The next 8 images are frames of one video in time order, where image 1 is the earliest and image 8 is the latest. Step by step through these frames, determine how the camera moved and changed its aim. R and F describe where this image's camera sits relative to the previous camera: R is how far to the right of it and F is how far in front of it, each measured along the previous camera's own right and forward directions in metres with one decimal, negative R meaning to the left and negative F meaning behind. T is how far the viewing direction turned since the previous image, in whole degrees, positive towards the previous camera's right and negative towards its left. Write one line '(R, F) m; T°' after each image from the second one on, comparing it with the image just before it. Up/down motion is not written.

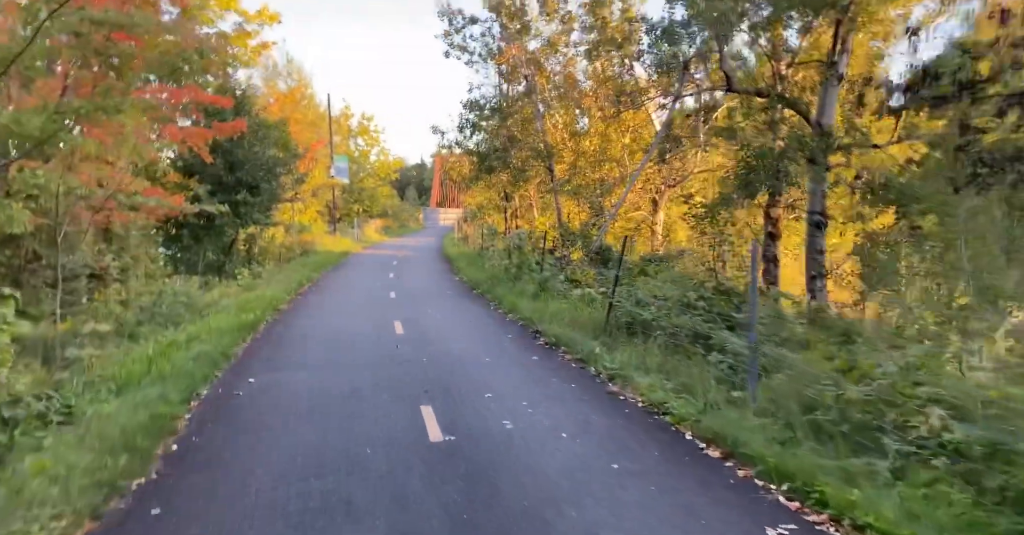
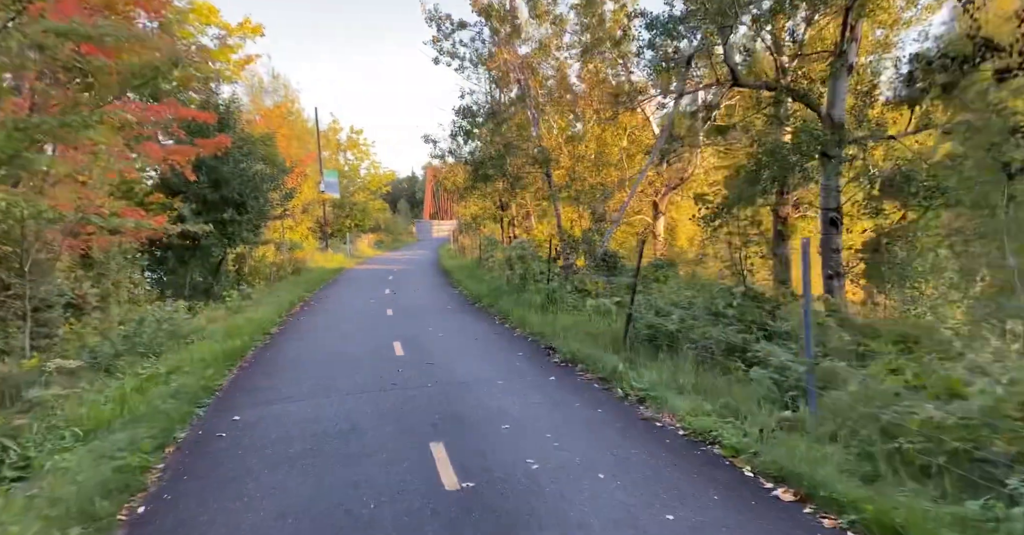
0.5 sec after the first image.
(-0.1, +0.5) m; +1°
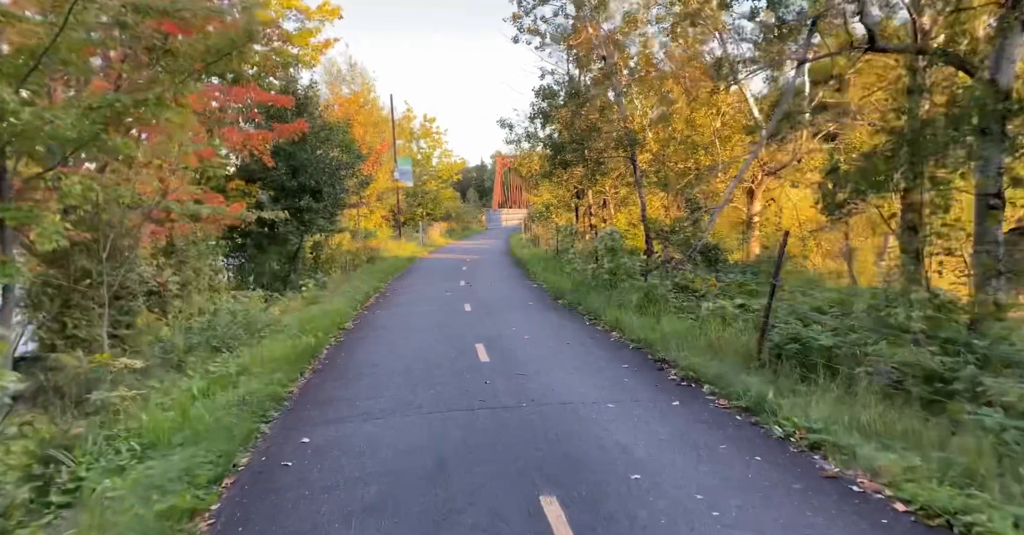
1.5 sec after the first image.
(-0.4, +0.9) m; -7°
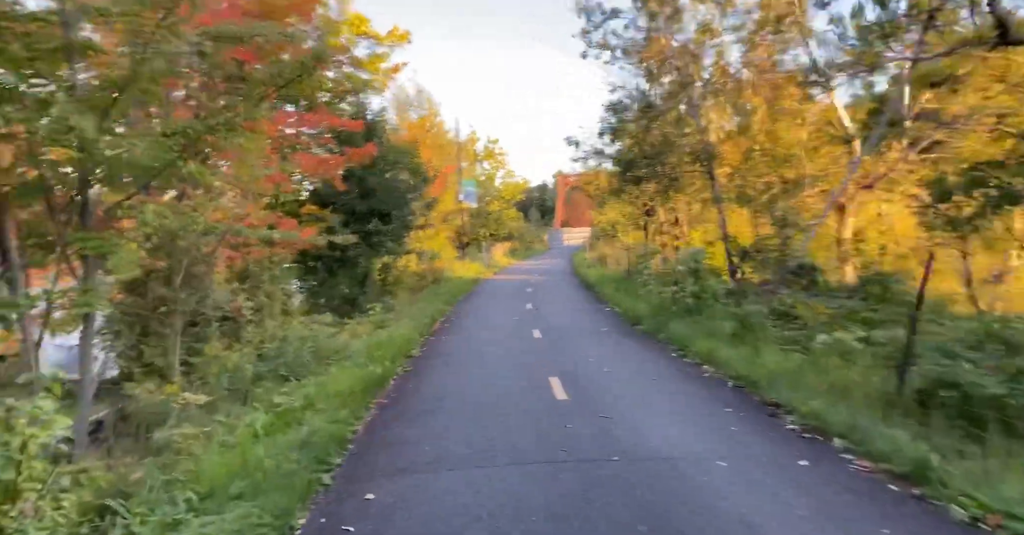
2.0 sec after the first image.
(-0.2, +0.5) m; -6°
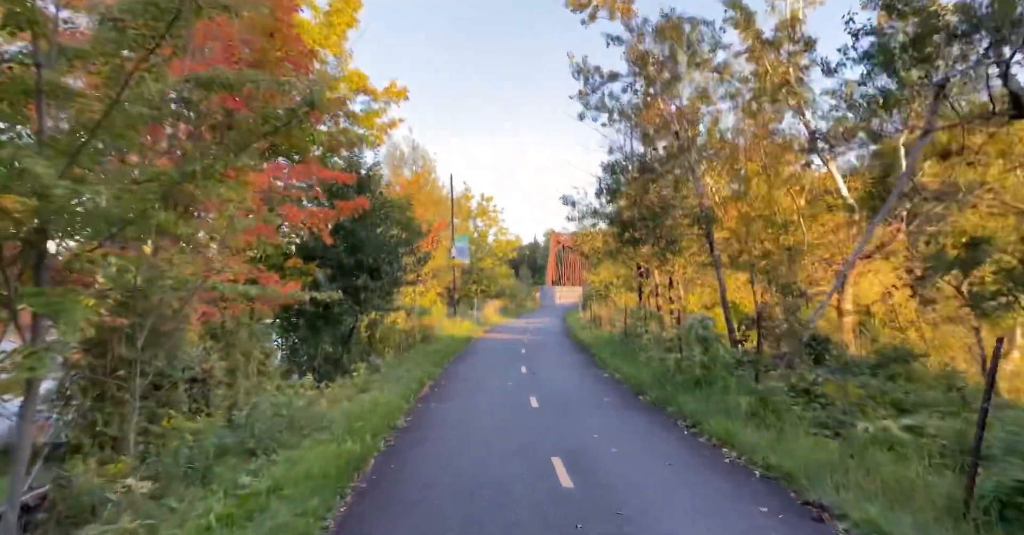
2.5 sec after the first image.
(-0.1, +0.6) m; +1°
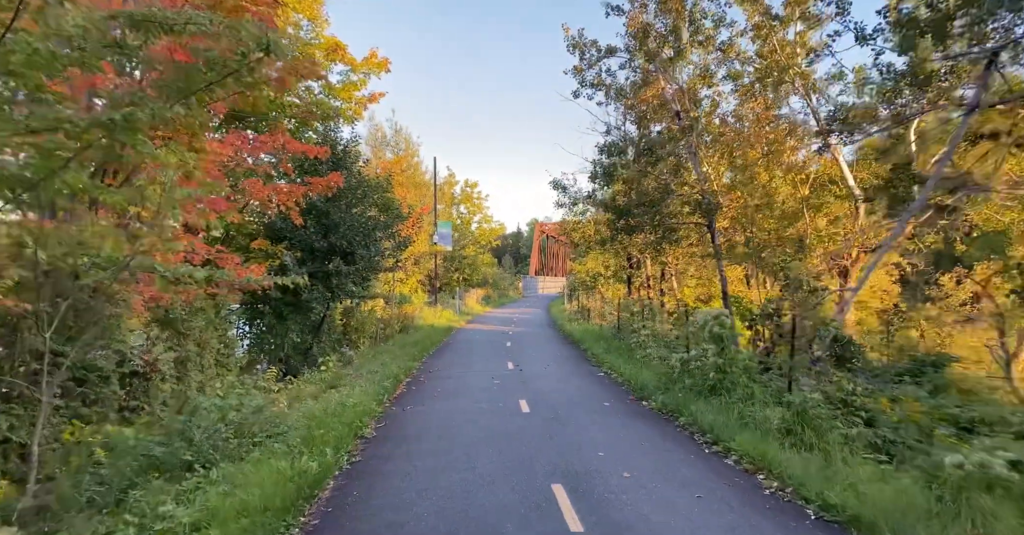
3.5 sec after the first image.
(-0.1, +1.1) m; +2°
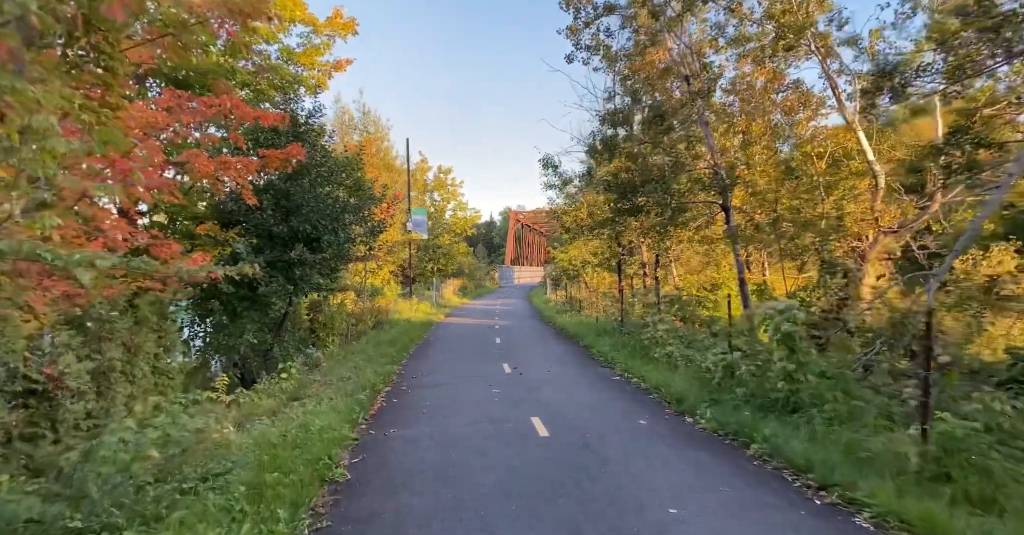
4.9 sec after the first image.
(-0.4, +1.6) m; +3°
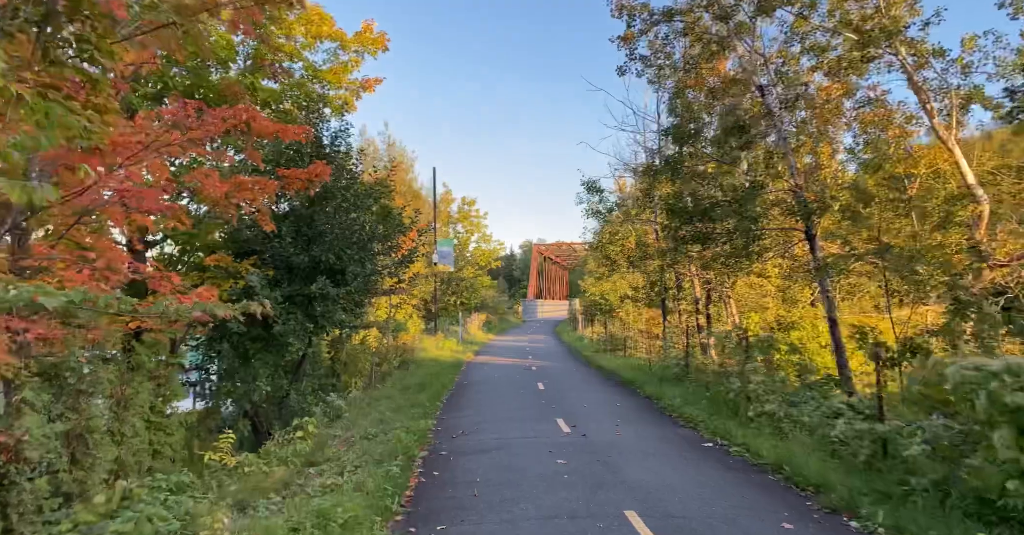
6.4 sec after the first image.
(-0.6, +1.5) m; -2°
